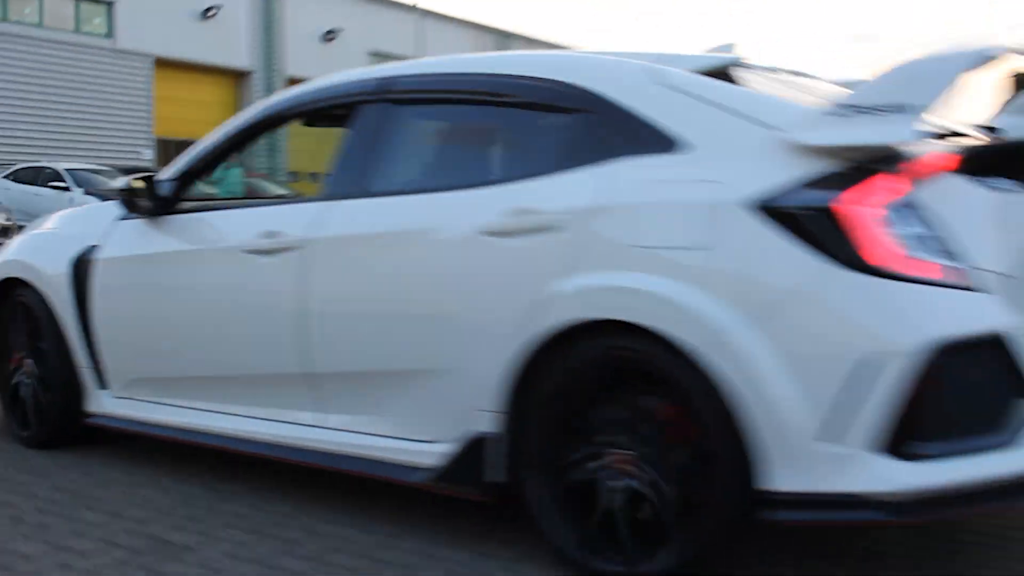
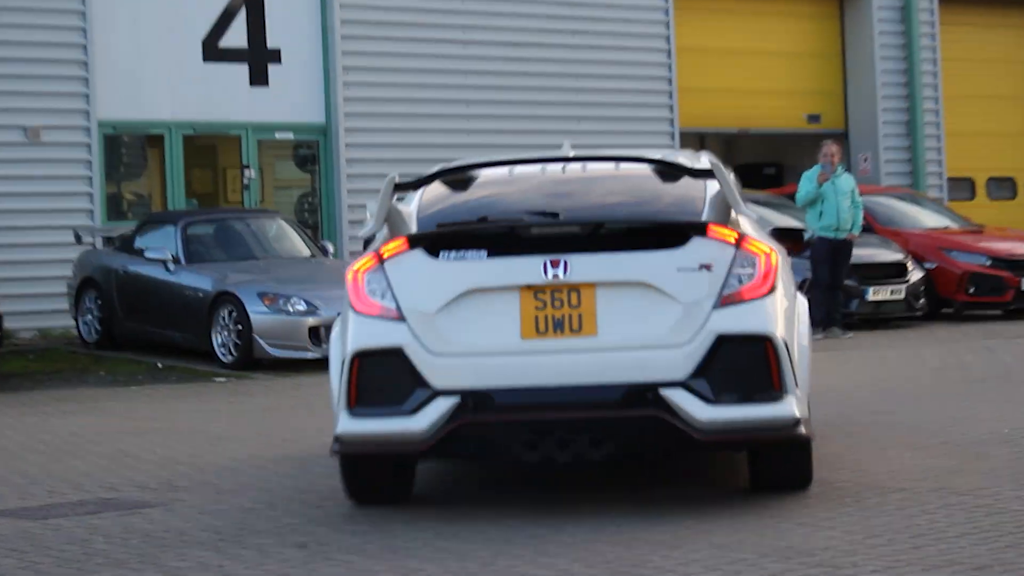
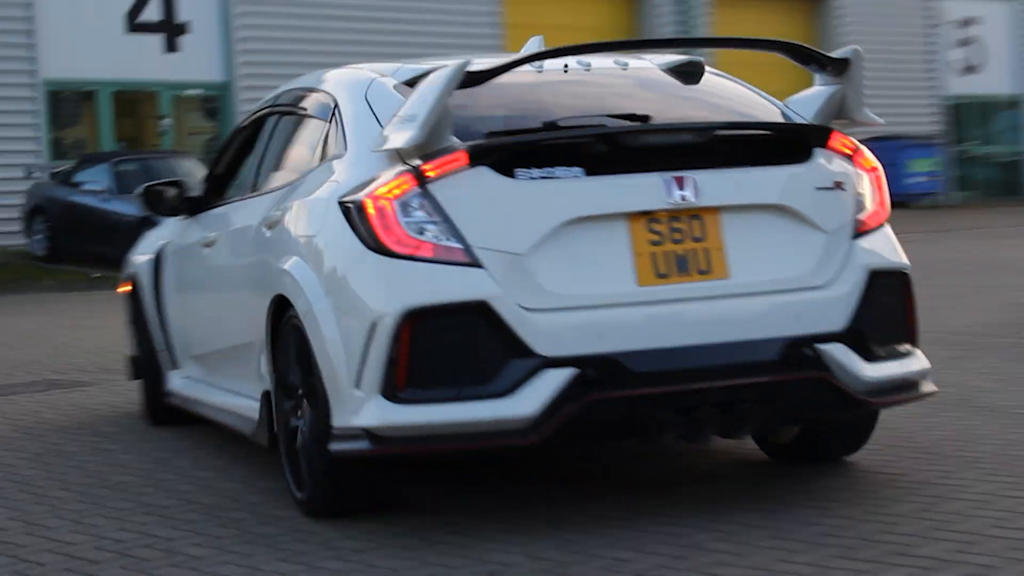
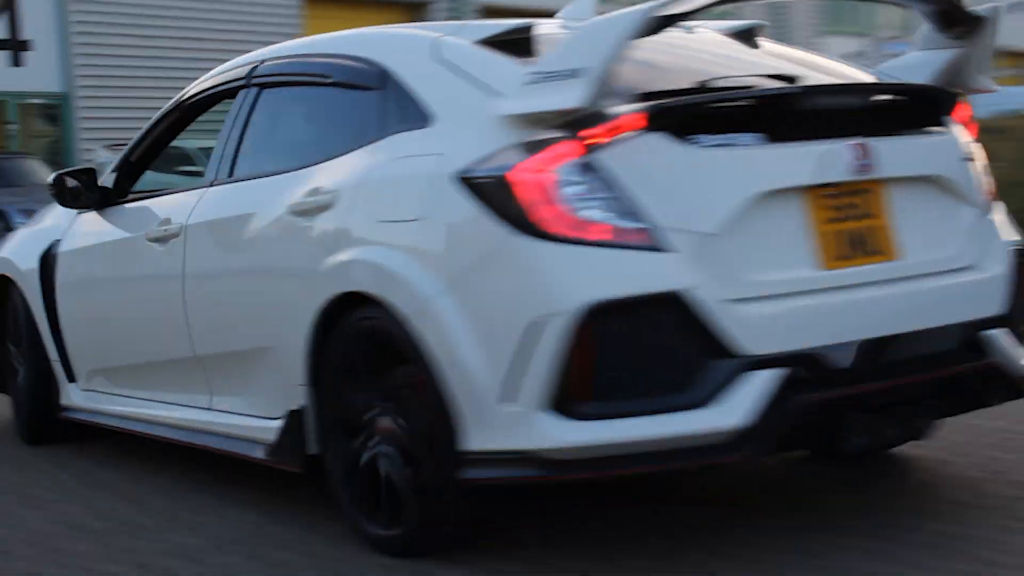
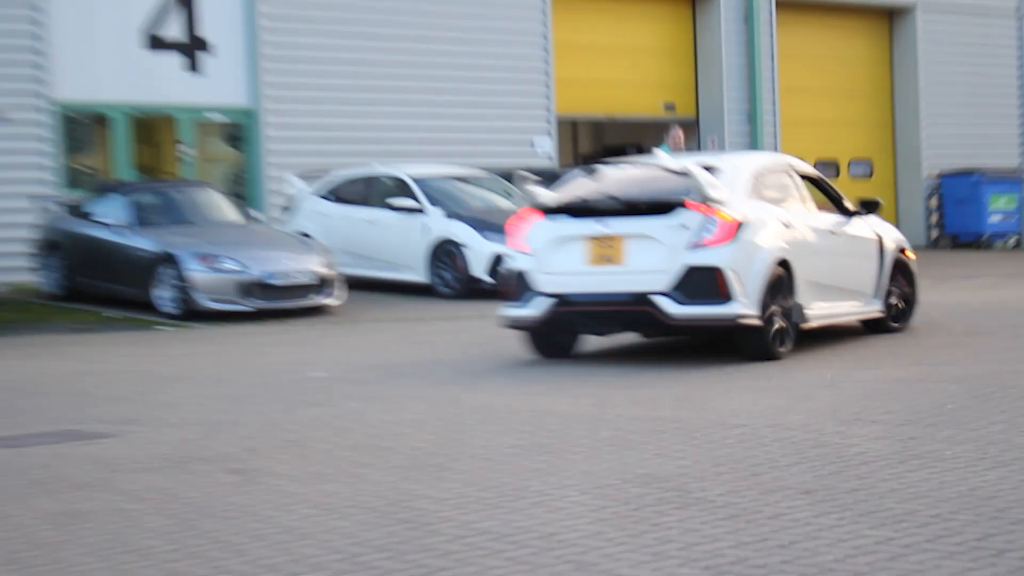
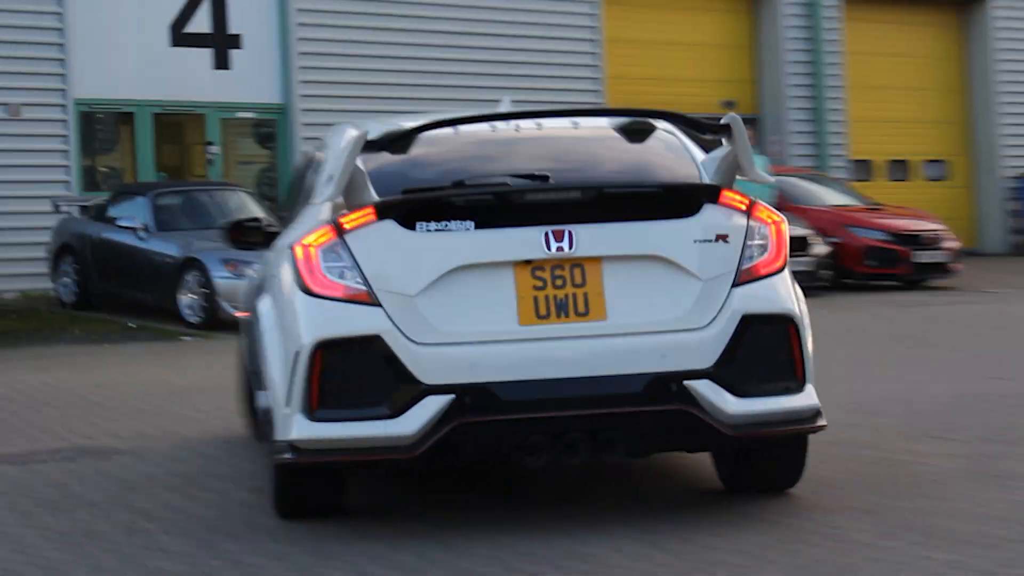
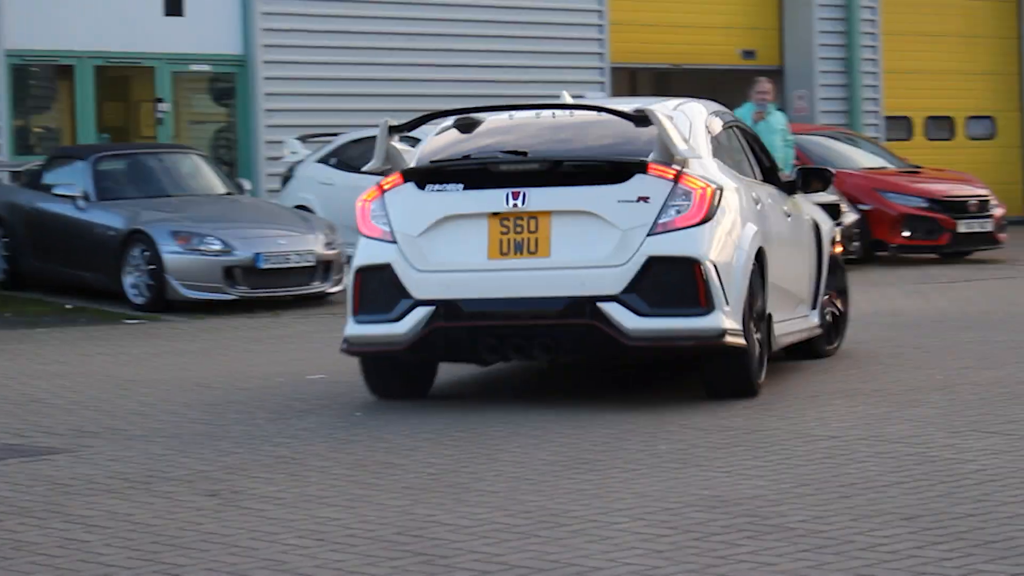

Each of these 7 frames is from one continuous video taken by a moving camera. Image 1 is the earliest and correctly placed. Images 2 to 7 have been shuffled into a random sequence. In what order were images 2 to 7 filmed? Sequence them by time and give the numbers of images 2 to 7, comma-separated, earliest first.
4, 3, 6, 2, 7, 5
